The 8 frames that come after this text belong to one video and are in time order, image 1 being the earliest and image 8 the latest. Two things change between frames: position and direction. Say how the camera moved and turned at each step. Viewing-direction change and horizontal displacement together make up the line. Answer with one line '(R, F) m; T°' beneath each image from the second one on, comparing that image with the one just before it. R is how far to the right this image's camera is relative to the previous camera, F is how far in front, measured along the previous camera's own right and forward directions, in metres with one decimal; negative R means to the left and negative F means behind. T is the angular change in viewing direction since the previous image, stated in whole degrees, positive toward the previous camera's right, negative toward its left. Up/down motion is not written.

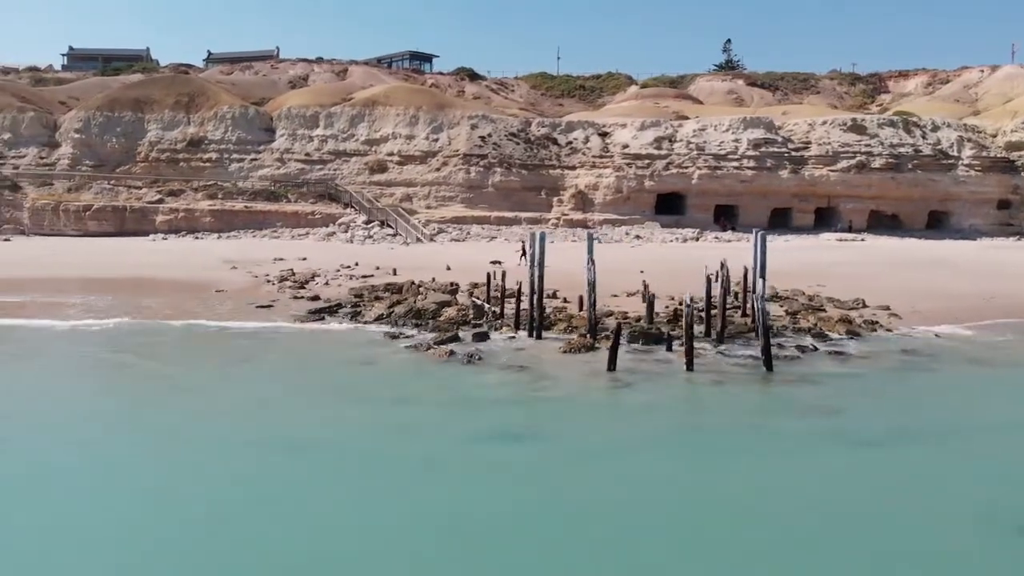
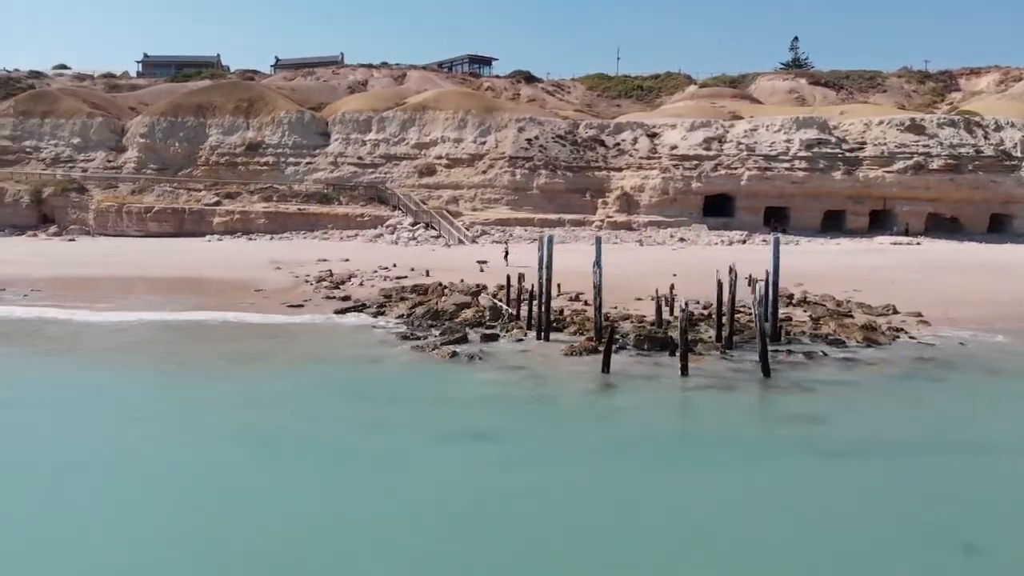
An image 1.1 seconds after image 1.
(+1.3, -0.1) m; -5°
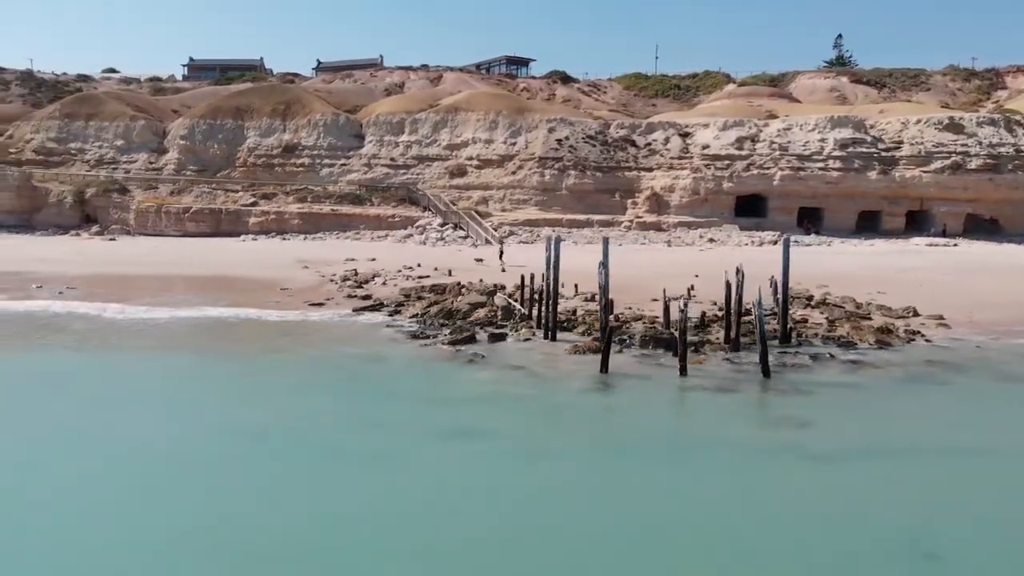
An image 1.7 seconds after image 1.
(+0.8, -0.1) m; -3°
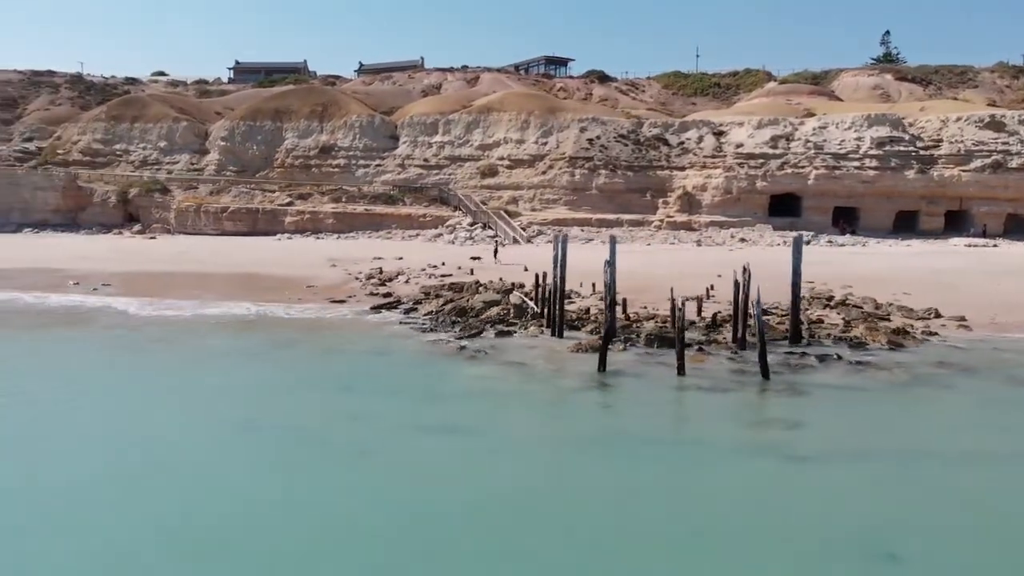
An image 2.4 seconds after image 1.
(+0.8, -0.1) m; -3°
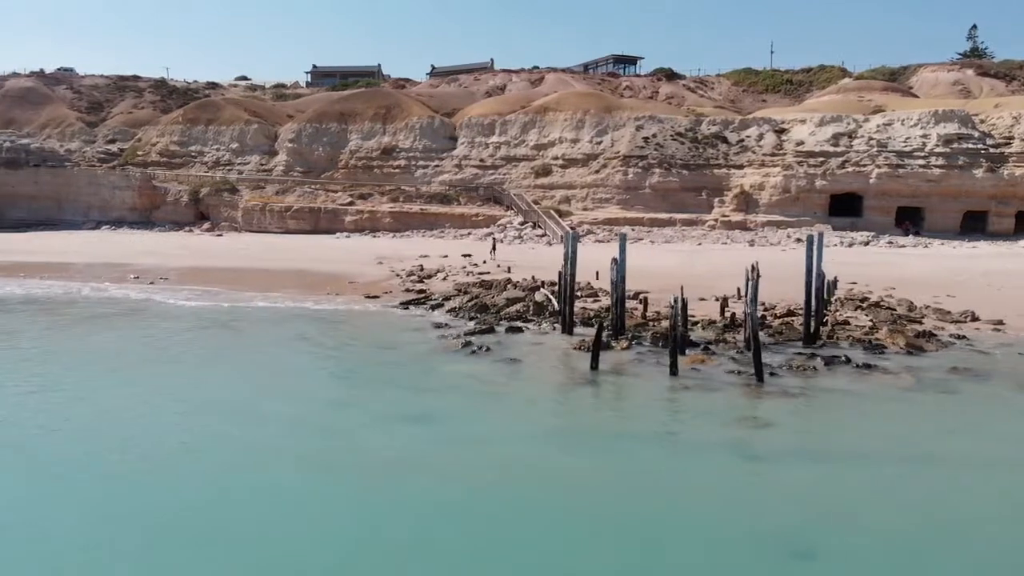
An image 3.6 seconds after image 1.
(+1.5, 0.0) m; -6°
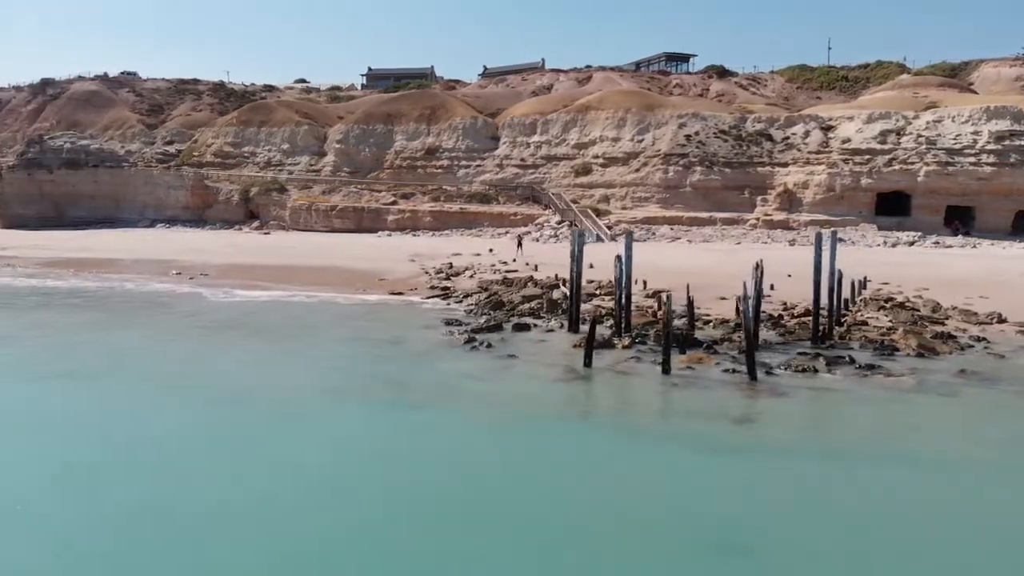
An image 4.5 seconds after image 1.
(+1.2, 0.0) m; -5°
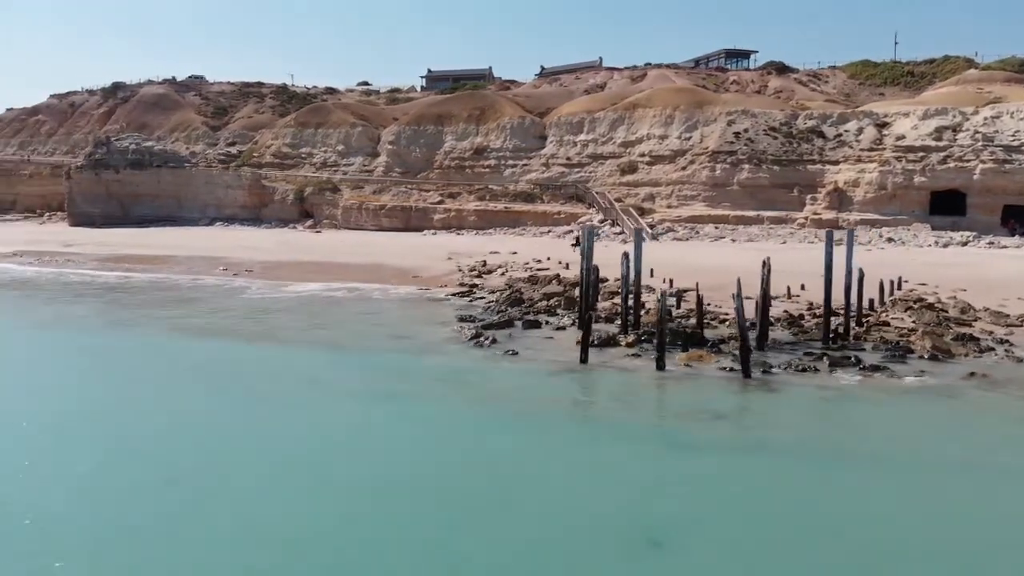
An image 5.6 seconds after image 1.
(+1.2, 0.0) m; -5°
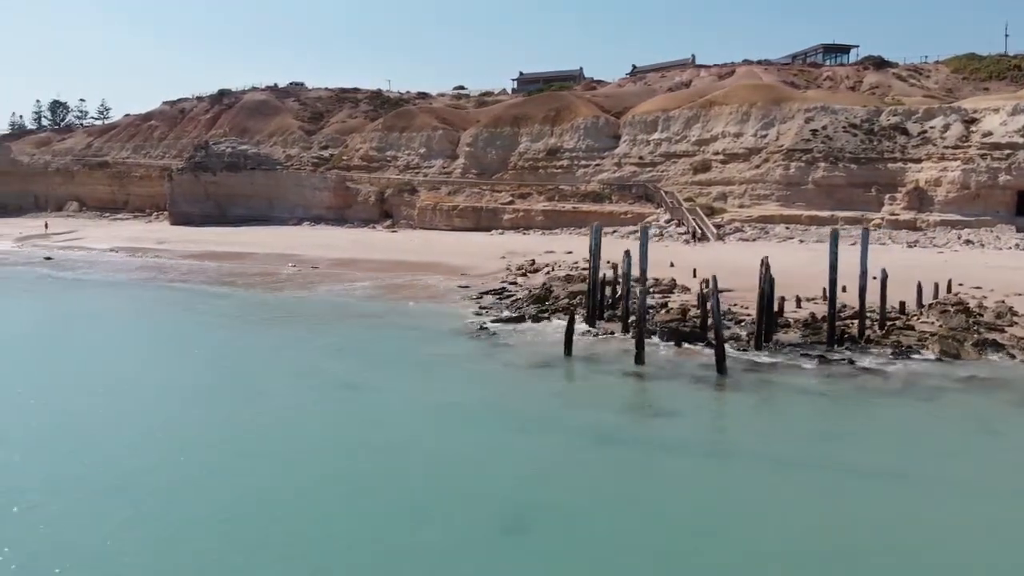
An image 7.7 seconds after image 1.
(+2.1, 0.0) m; -8°
